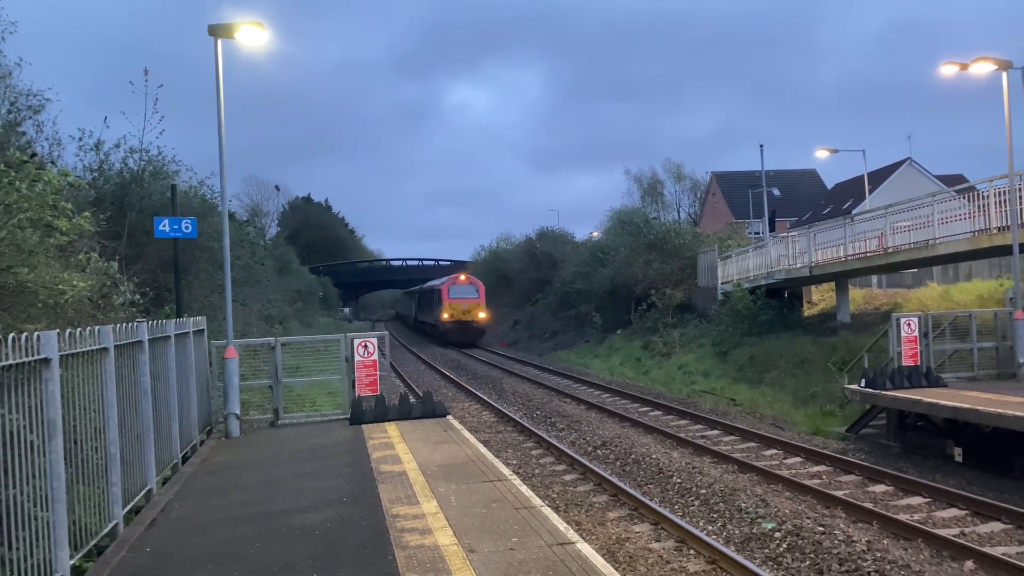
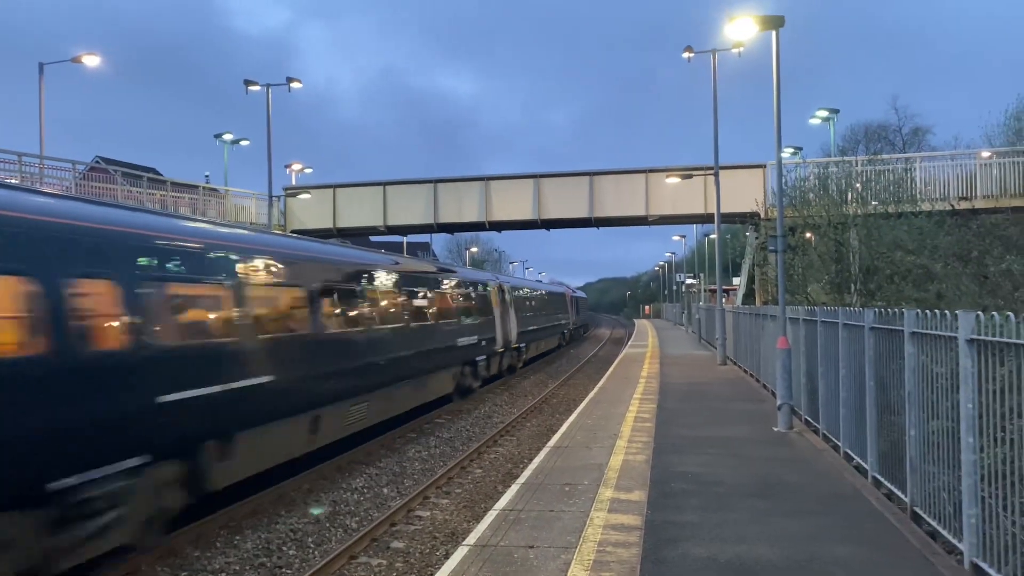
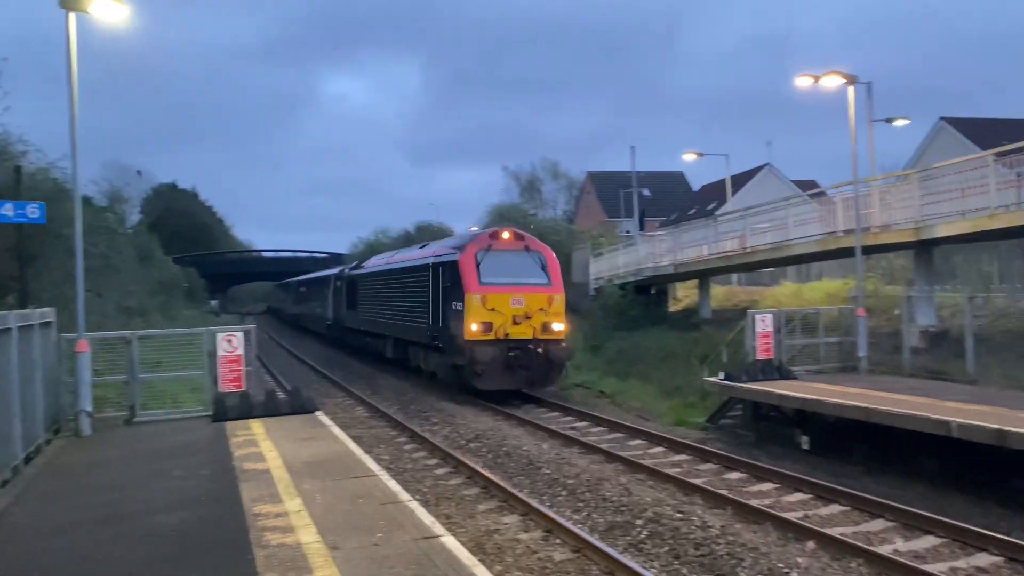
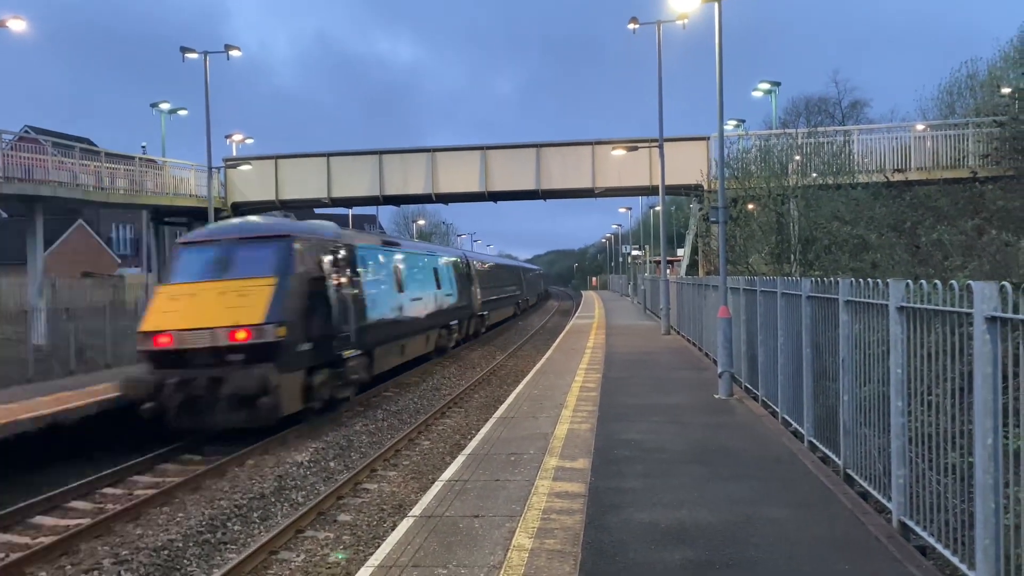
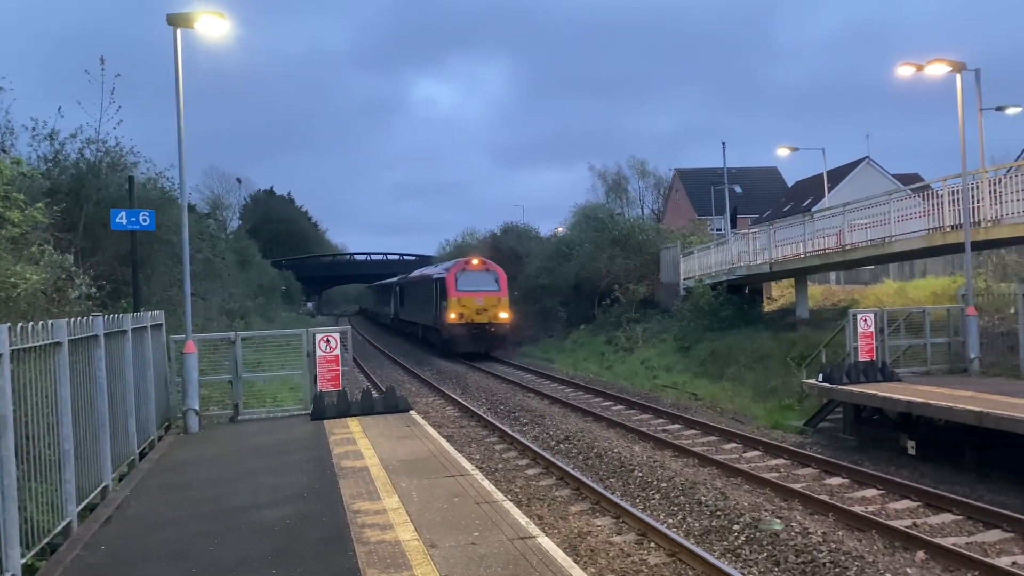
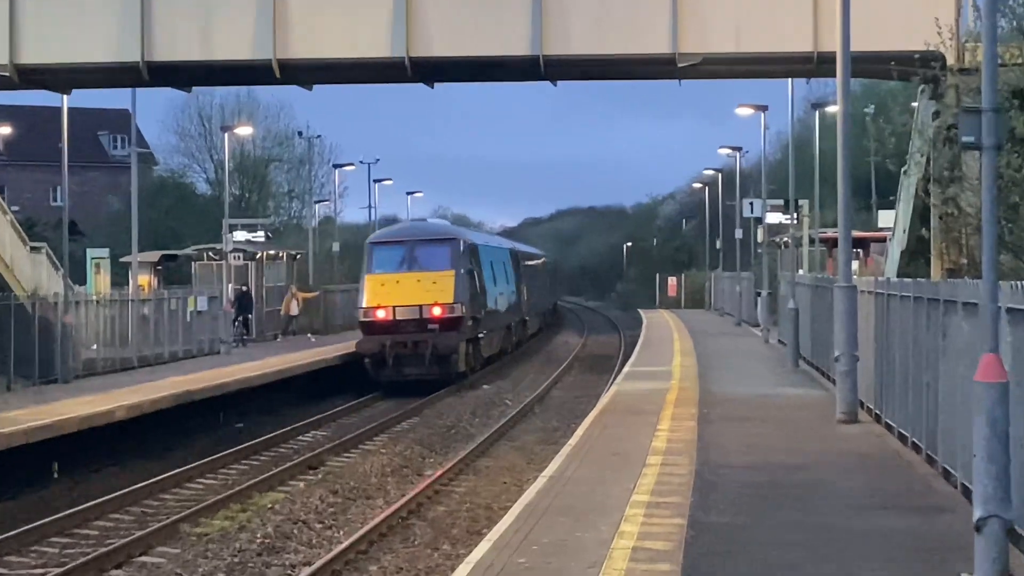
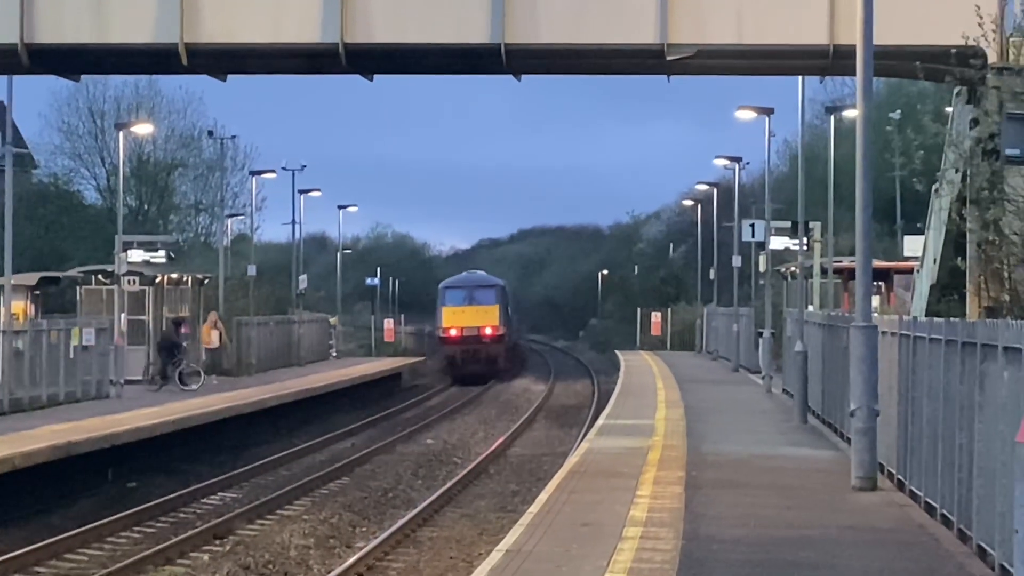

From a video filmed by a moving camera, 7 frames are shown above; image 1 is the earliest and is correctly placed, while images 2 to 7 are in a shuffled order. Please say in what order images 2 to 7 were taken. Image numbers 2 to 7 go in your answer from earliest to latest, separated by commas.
5, 3, 2, 4, 6, 7
